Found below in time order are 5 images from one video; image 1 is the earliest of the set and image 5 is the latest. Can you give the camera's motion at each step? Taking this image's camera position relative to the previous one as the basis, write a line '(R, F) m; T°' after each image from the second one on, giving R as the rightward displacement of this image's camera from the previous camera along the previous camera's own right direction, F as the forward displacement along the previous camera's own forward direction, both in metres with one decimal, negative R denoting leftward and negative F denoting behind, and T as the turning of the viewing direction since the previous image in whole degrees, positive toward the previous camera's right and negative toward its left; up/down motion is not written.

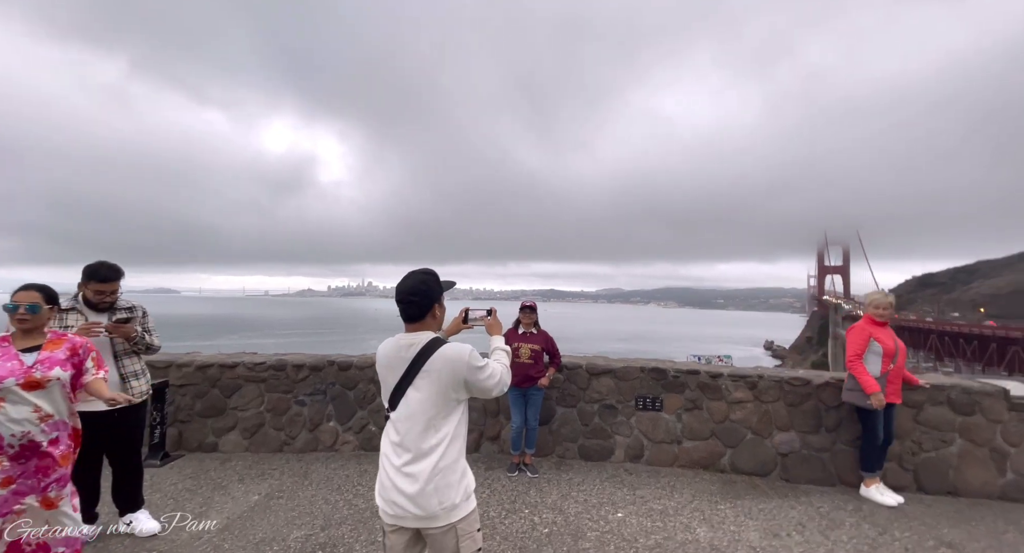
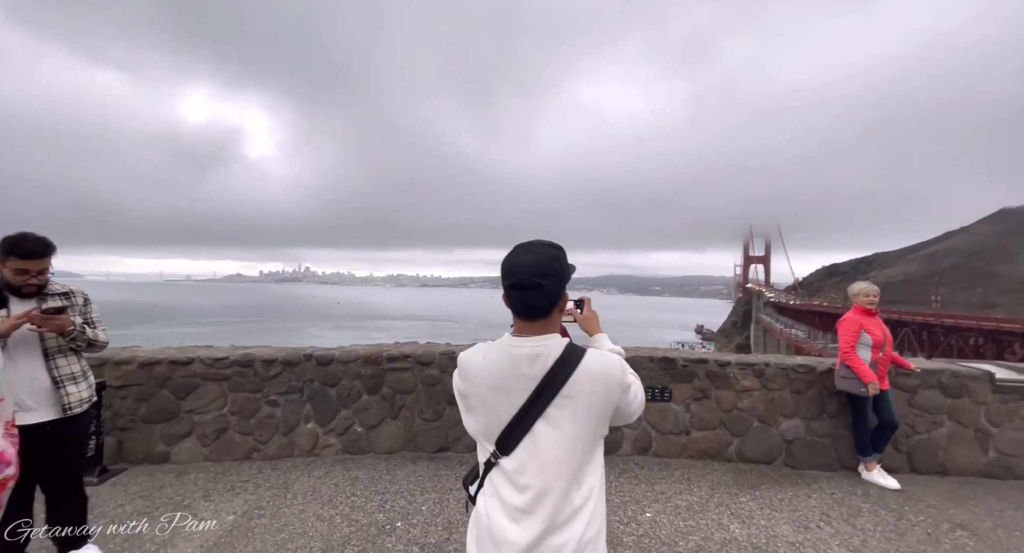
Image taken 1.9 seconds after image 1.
(-0.5, +0.3) m; +7°
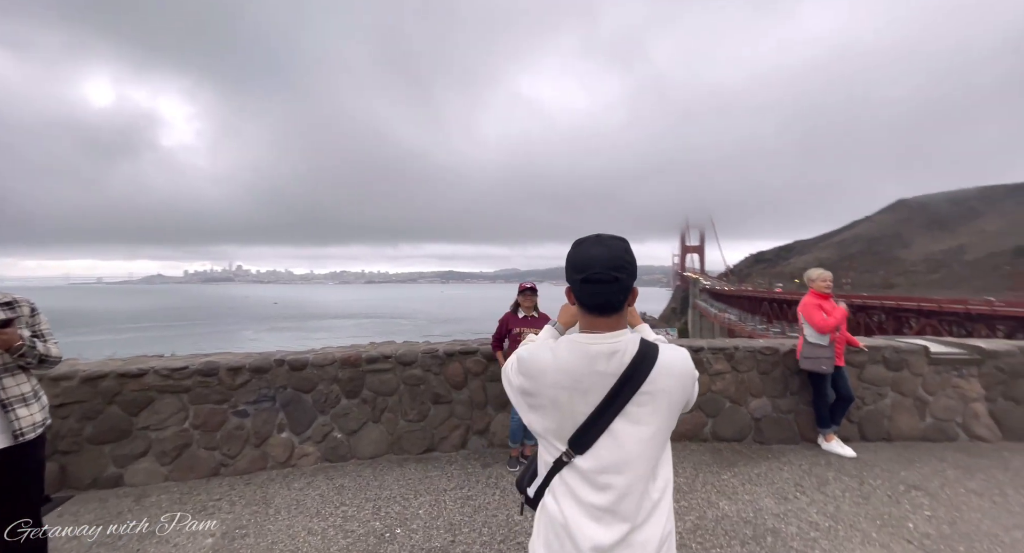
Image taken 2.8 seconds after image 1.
(-0.3, 0.0) m; +6°
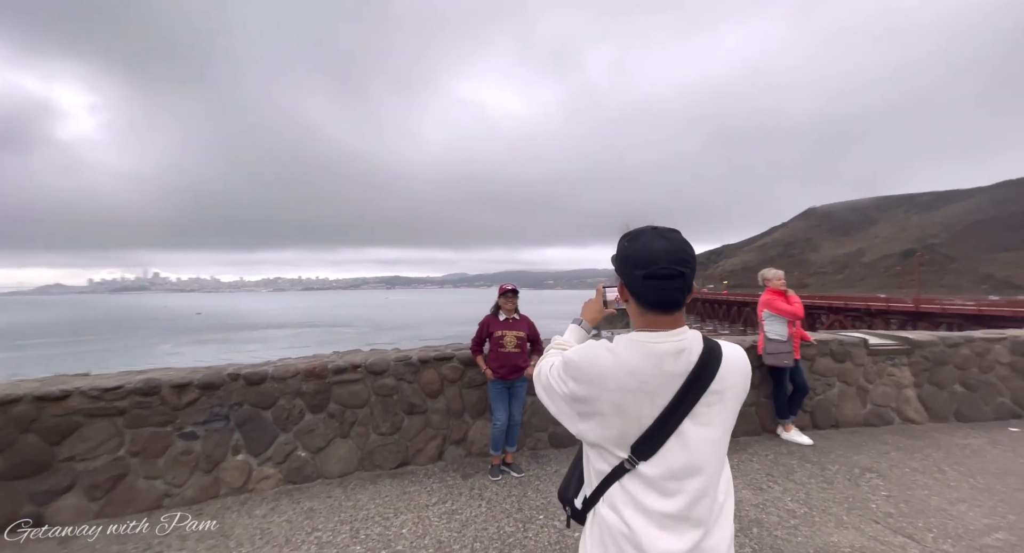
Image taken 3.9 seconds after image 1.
(-0.2, +0.1) m; +7°
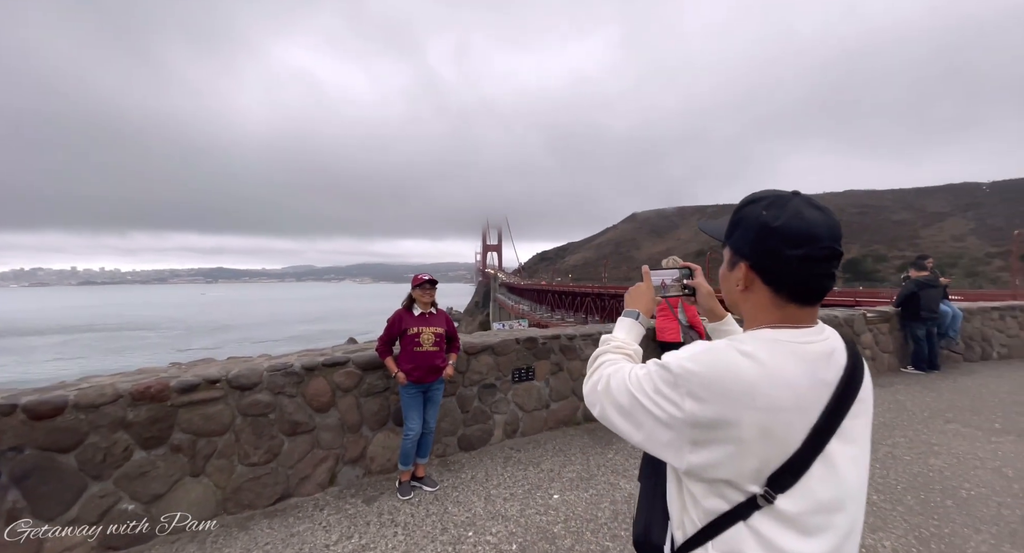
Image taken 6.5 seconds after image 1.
(-0.4, +0.4) m; +19°
